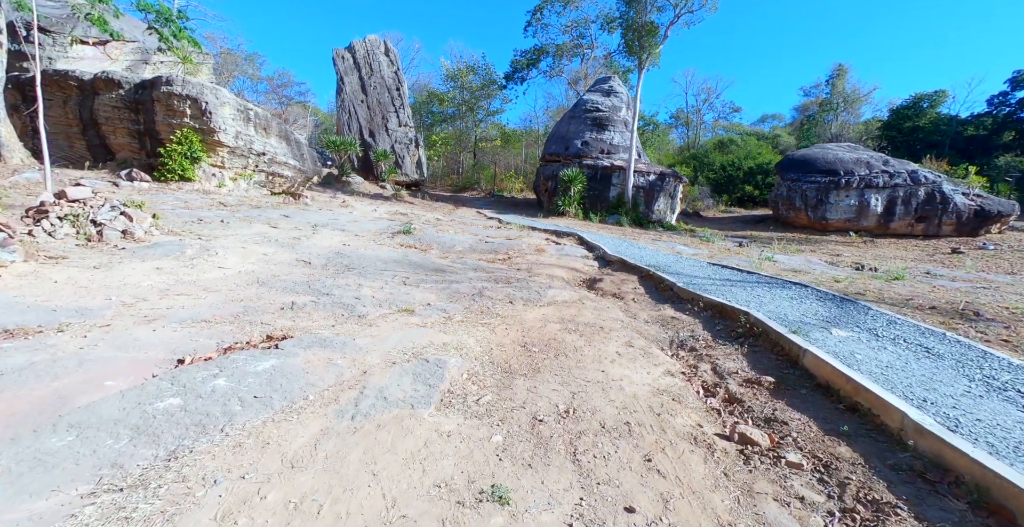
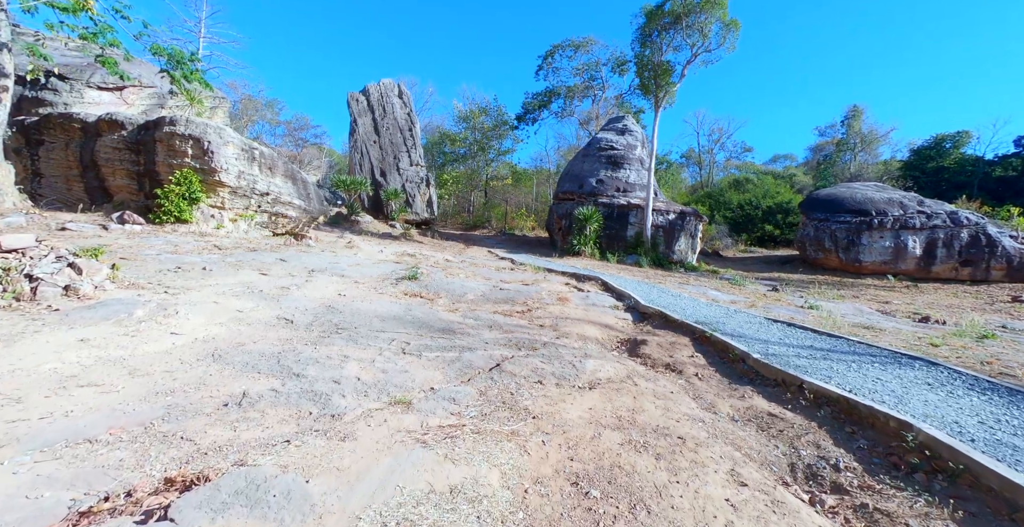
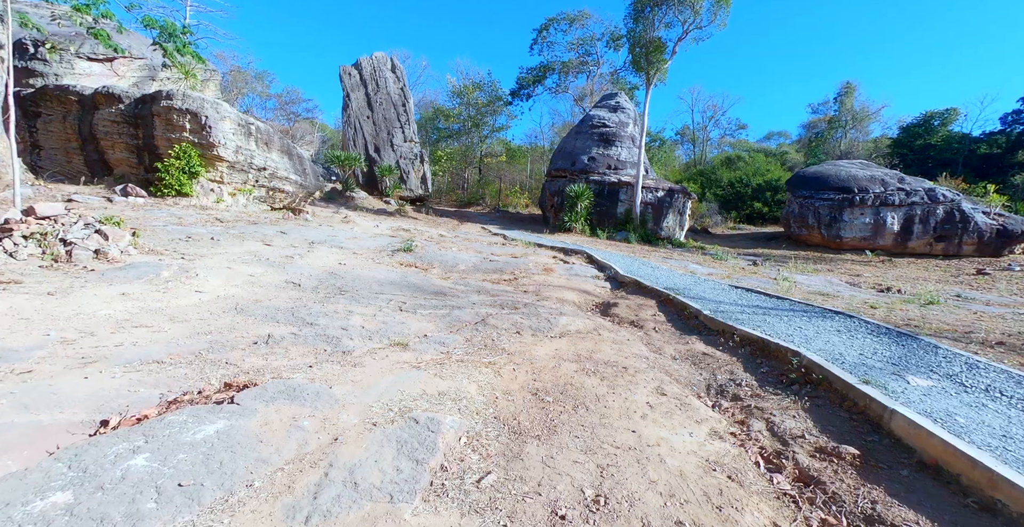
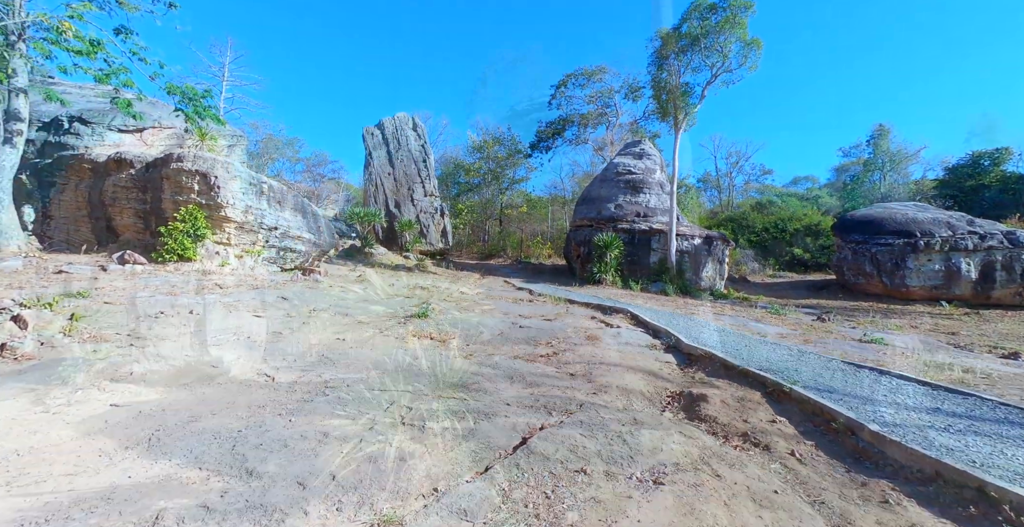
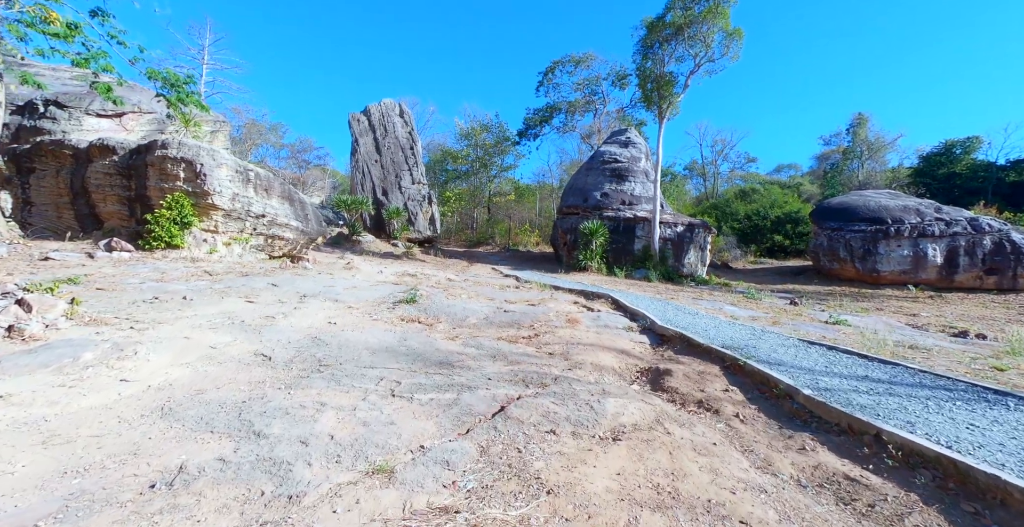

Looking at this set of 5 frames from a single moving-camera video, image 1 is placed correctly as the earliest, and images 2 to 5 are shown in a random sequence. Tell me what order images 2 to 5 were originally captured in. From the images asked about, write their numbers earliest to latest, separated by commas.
3, 2, 5, 4
